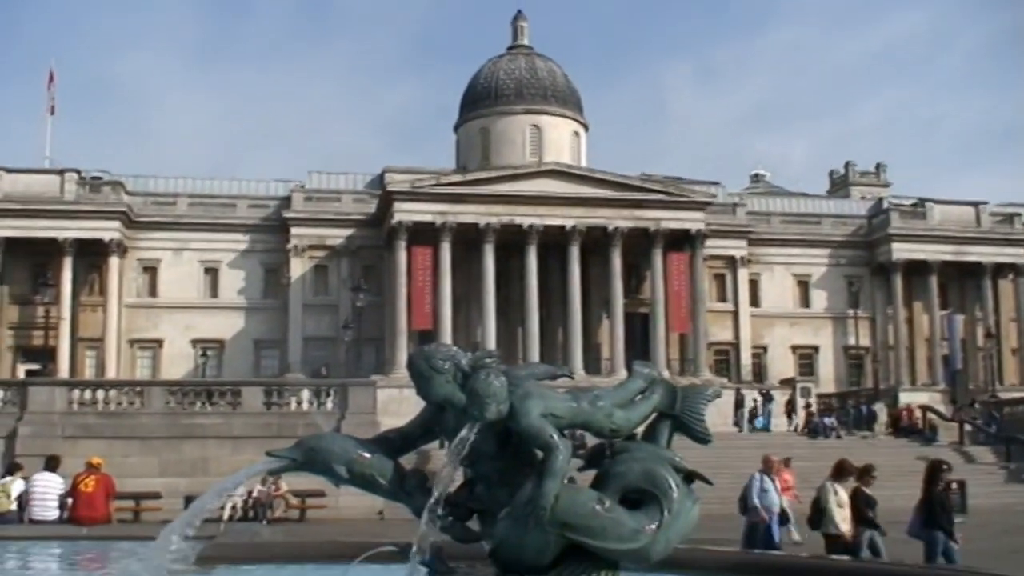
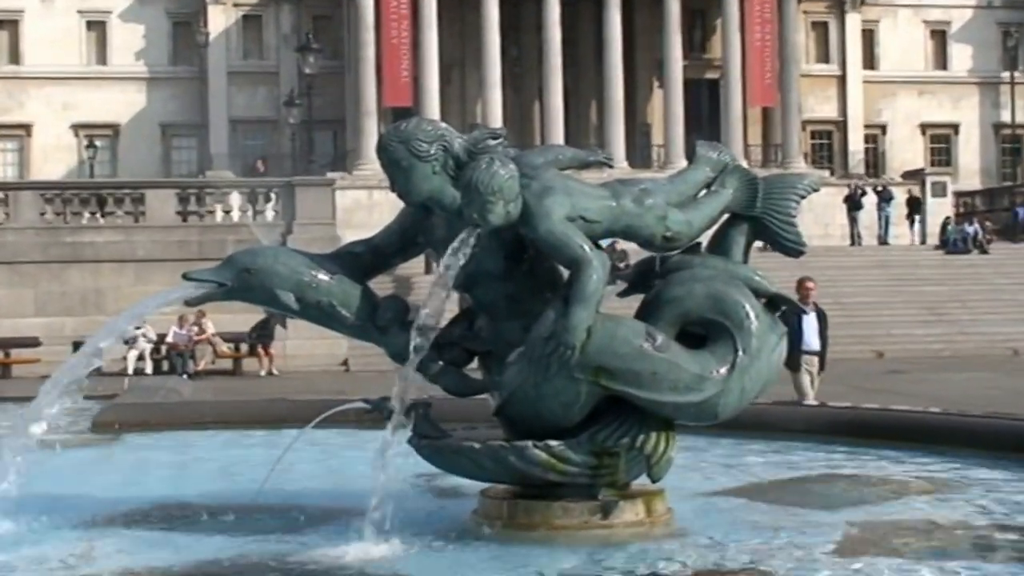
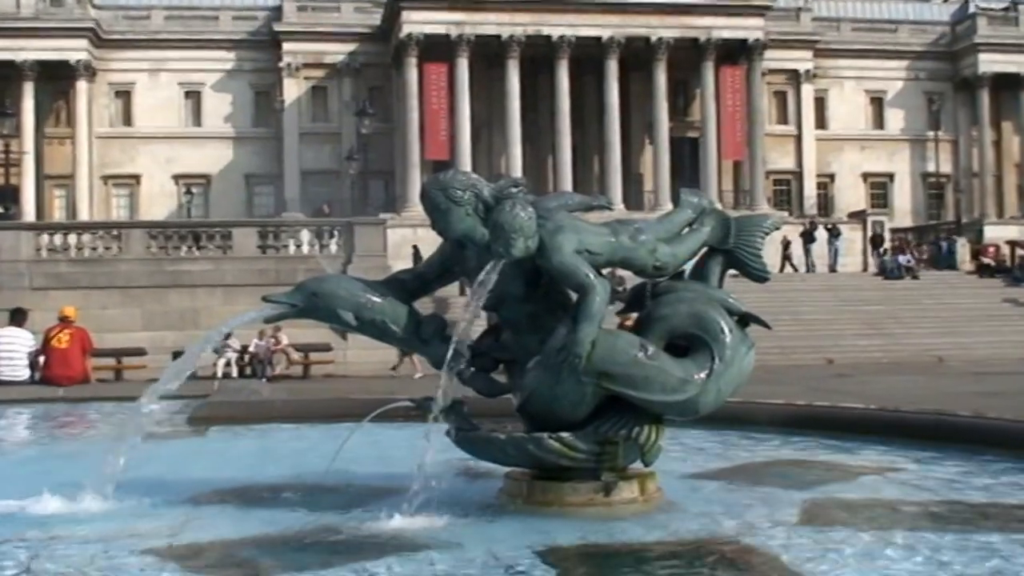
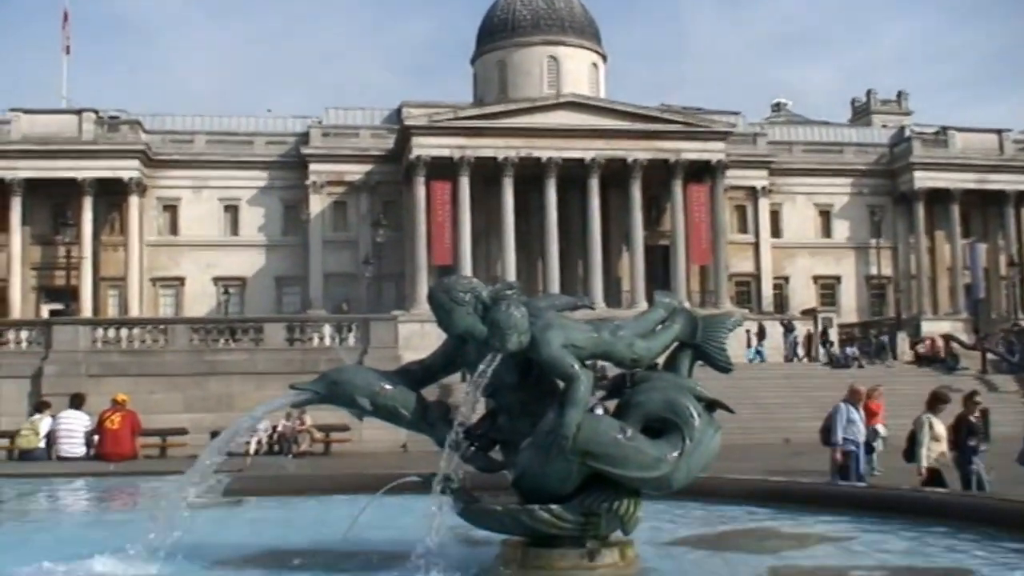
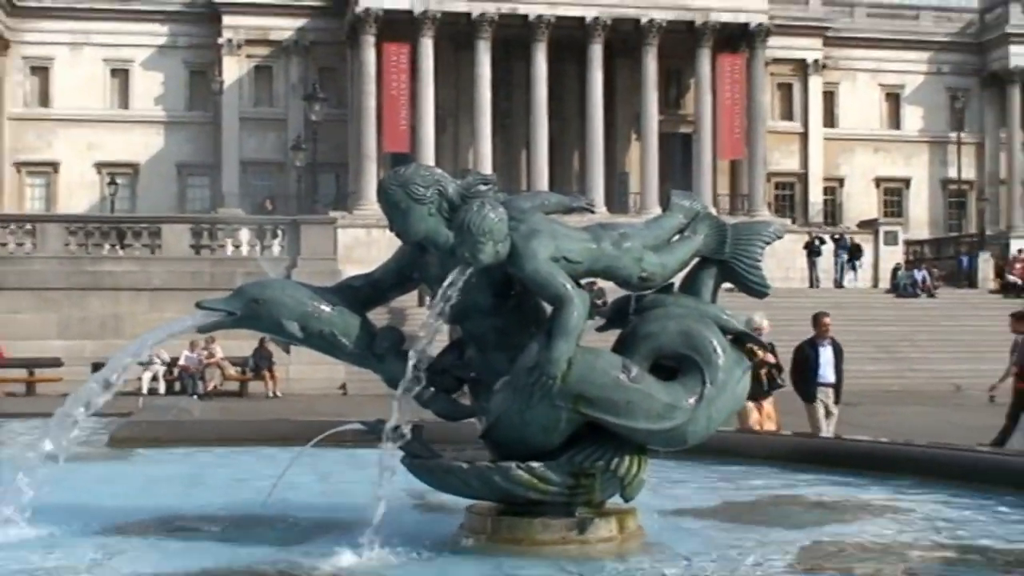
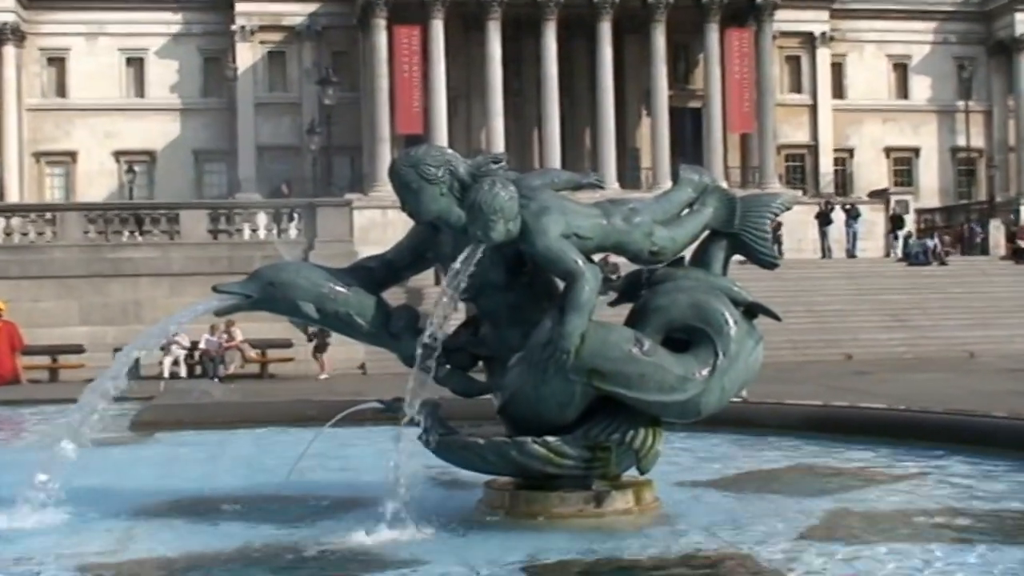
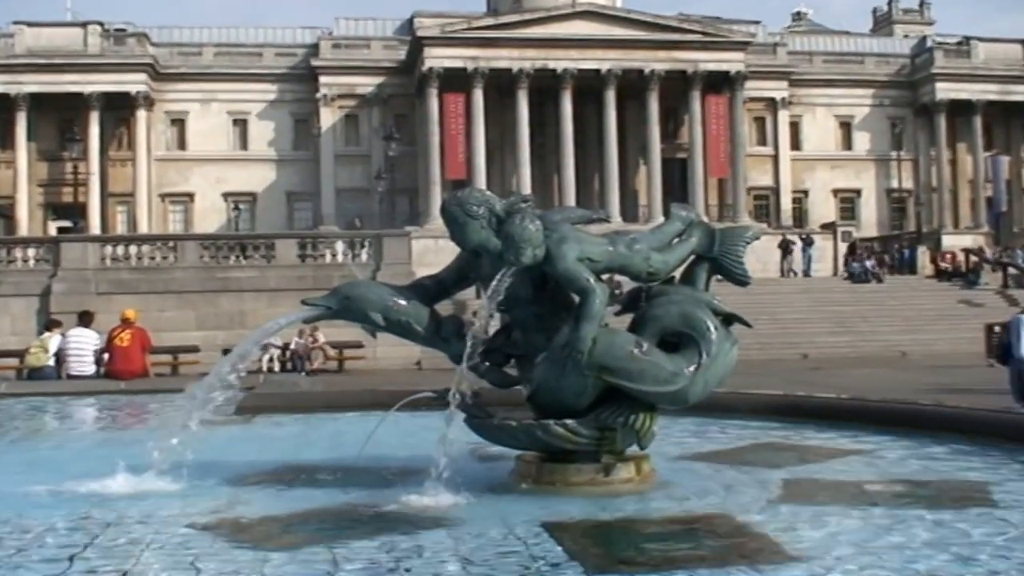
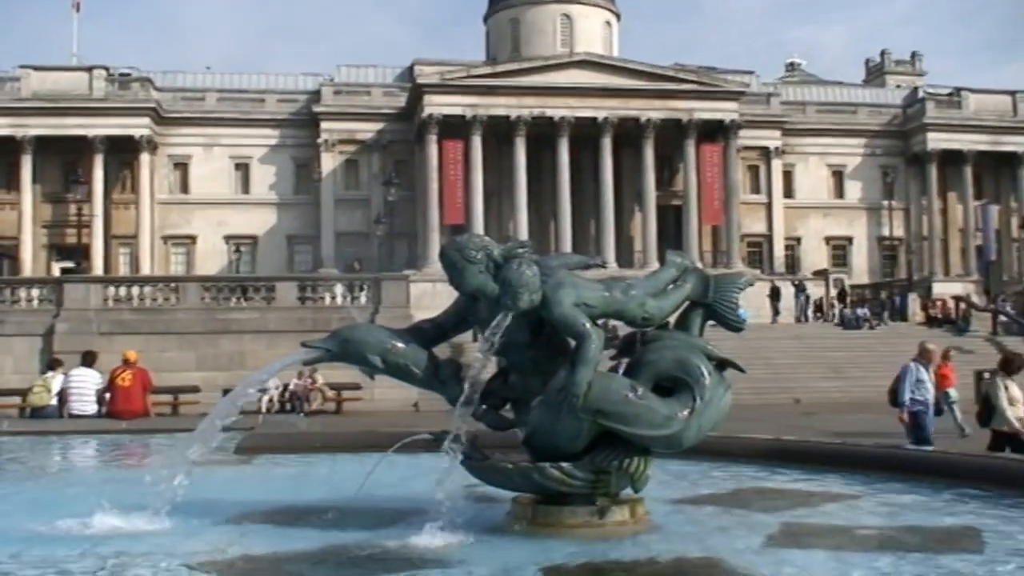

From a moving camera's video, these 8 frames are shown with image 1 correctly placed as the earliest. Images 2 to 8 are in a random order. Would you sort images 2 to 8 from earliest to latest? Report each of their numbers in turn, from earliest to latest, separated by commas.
4, 8, 7, 3, 6, 2, 5
